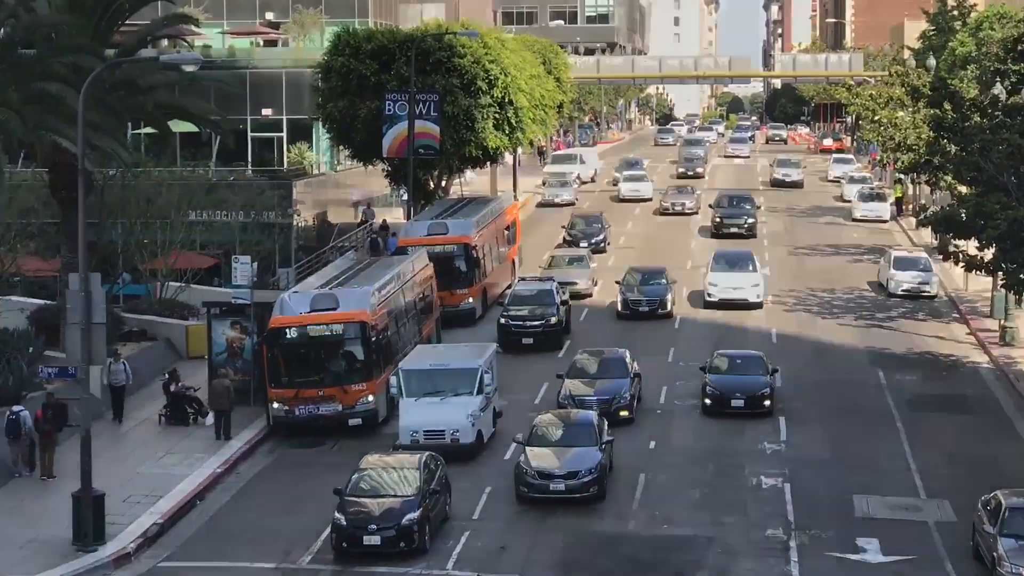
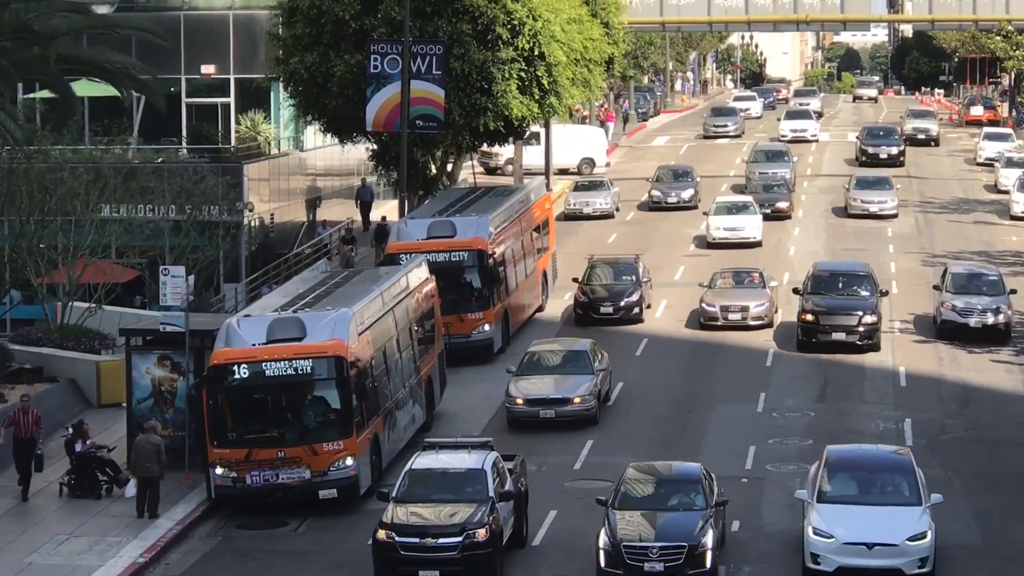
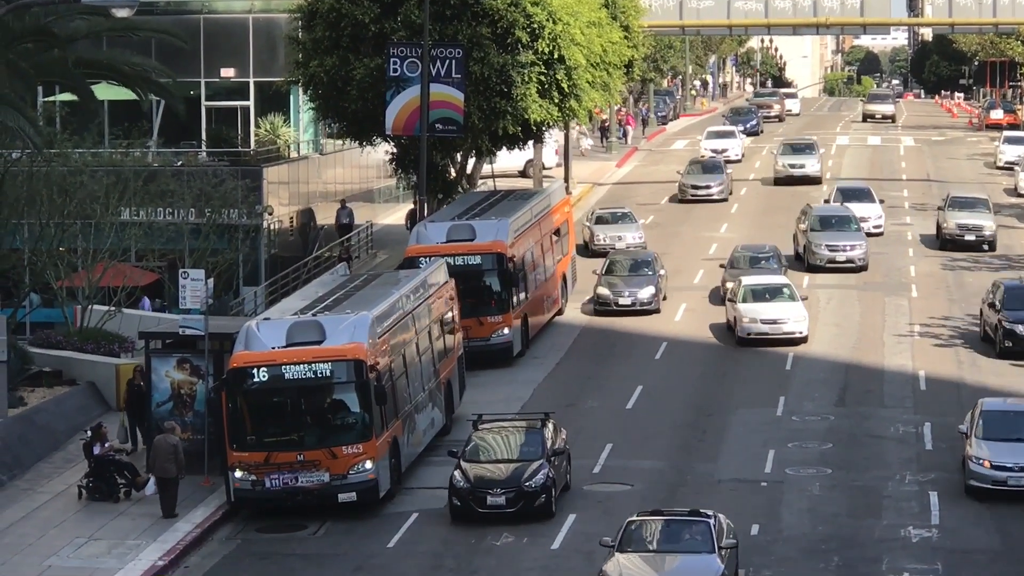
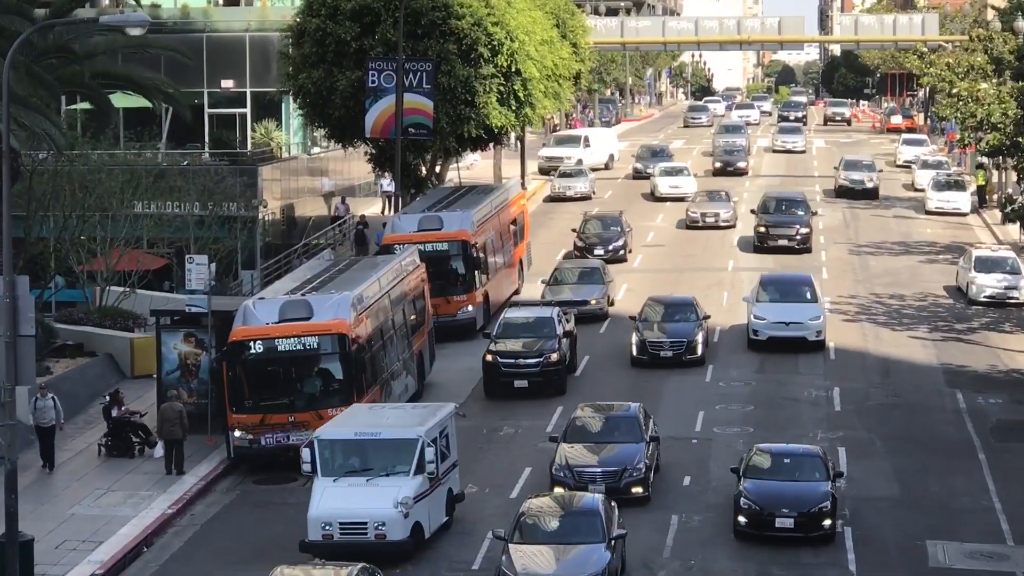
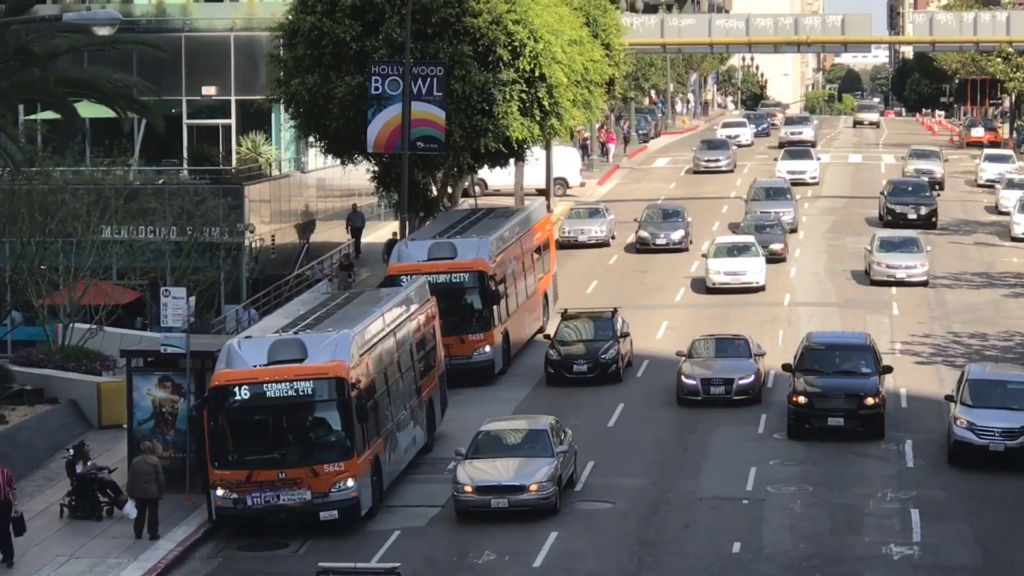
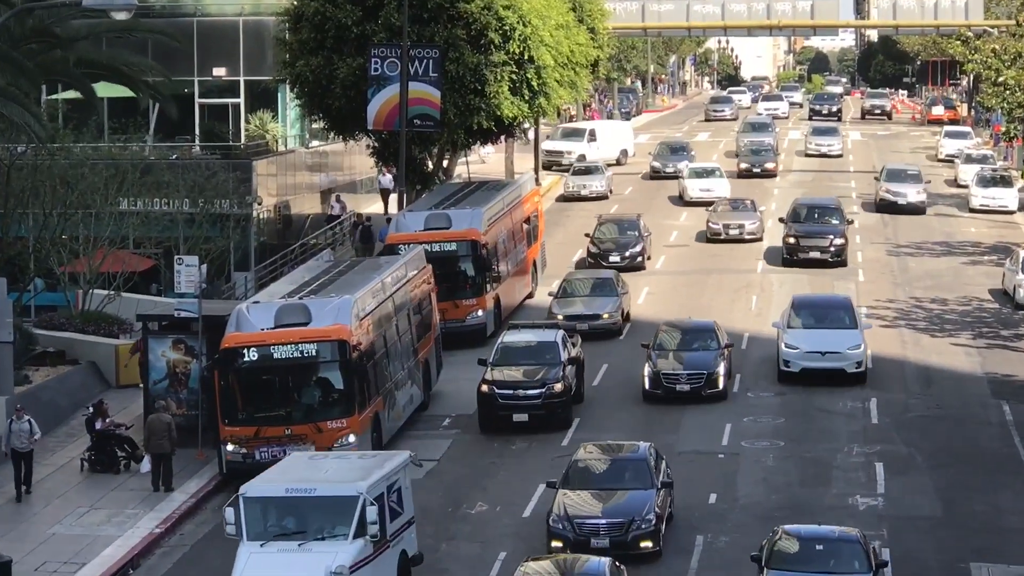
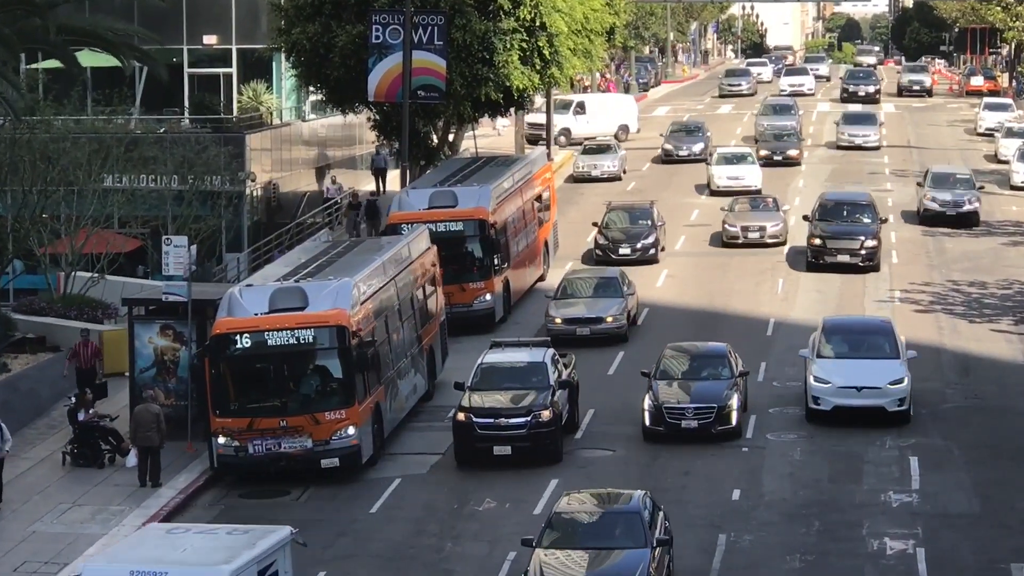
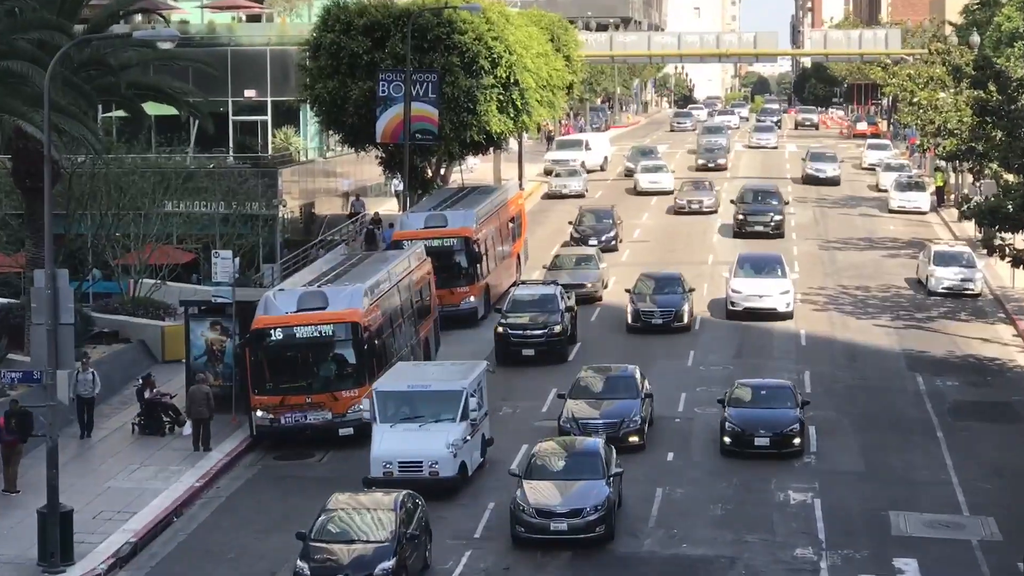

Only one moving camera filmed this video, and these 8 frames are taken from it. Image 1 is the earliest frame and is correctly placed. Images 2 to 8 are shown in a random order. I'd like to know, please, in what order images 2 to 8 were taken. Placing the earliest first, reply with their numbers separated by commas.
8, 4, 6, 7, 2, 5, 3
